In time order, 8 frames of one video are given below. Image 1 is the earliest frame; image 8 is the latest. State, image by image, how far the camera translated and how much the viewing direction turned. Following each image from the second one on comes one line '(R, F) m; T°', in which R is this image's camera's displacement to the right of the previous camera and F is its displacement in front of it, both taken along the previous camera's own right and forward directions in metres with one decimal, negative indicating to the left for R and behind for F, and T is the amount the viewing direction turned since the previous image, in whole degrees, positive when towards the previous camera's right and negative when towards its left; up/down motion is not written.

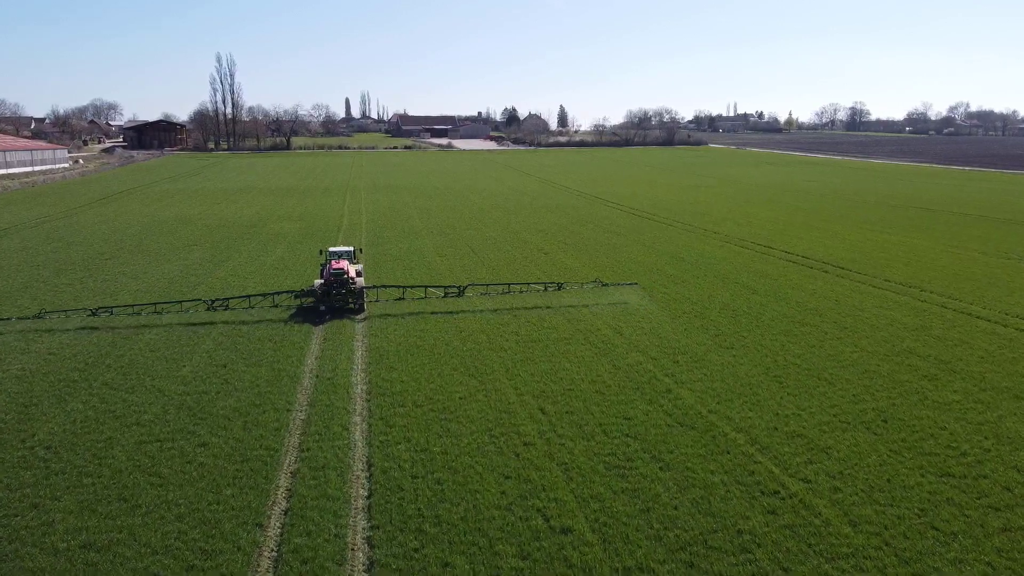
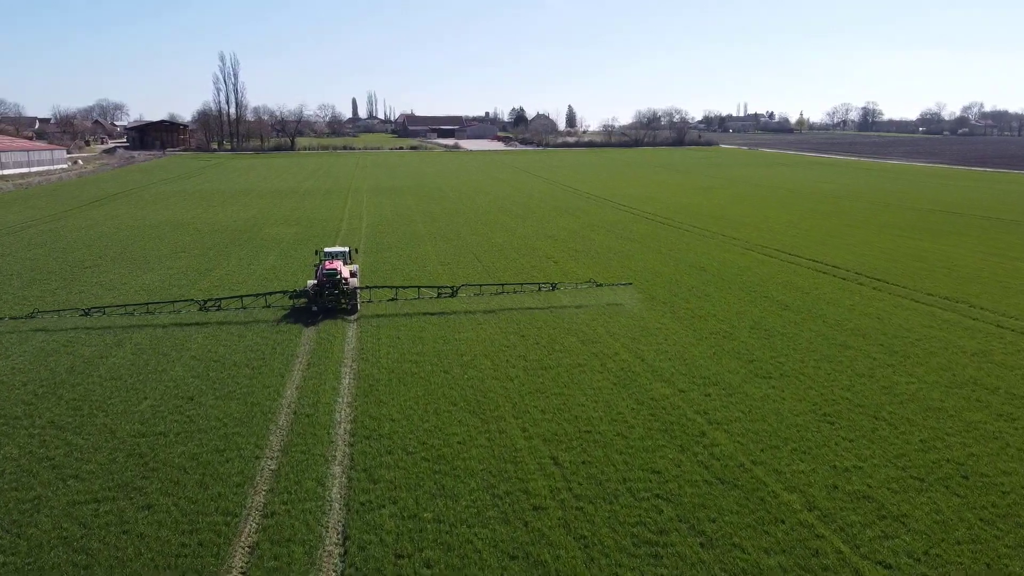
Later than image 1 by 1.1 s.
(0.0, +1.7) m; -1°
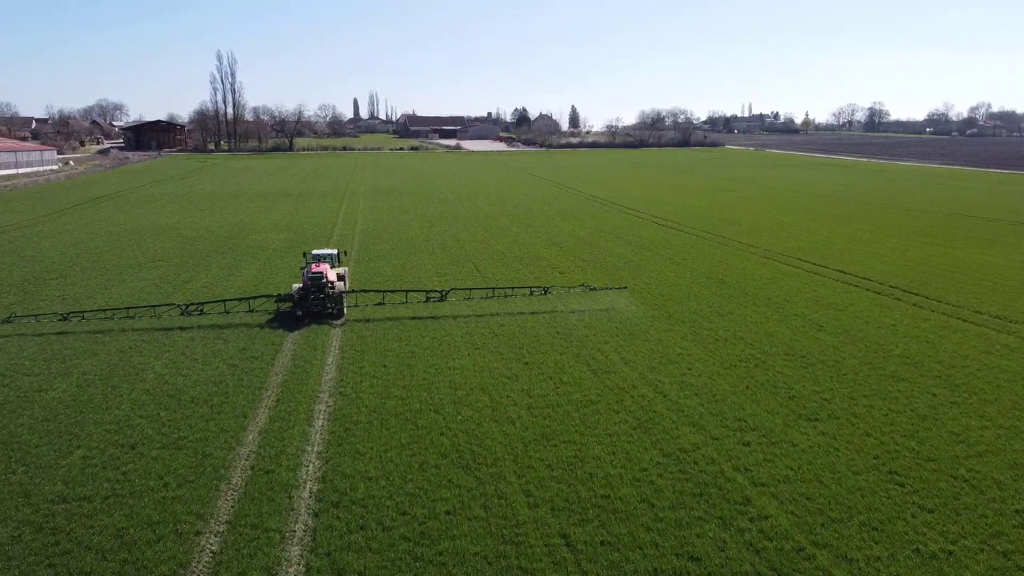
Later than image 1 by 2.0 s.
(0.0, +1.8) m; 0°
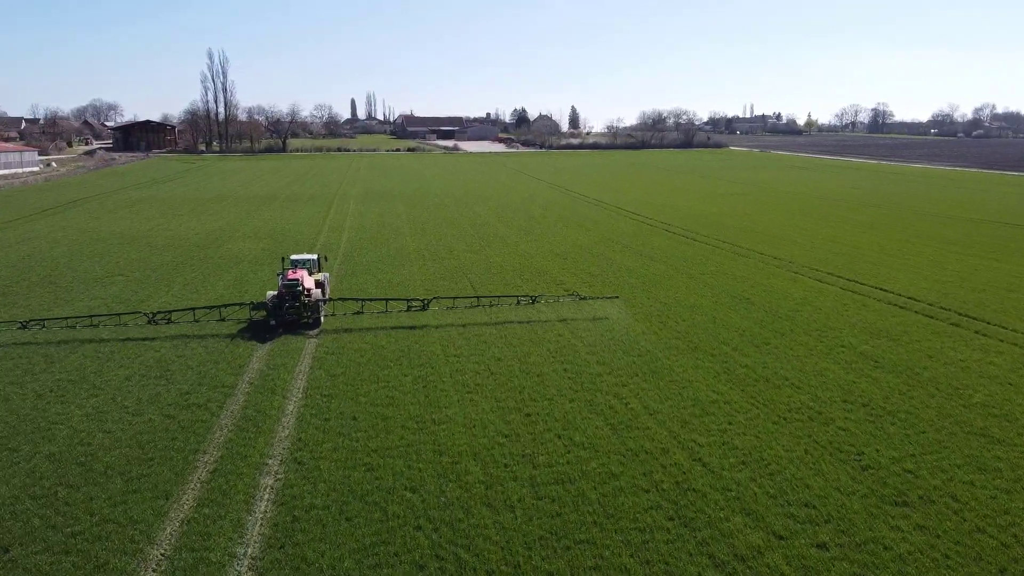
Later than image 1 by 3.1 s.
(0.0, +2.4) m; 0°
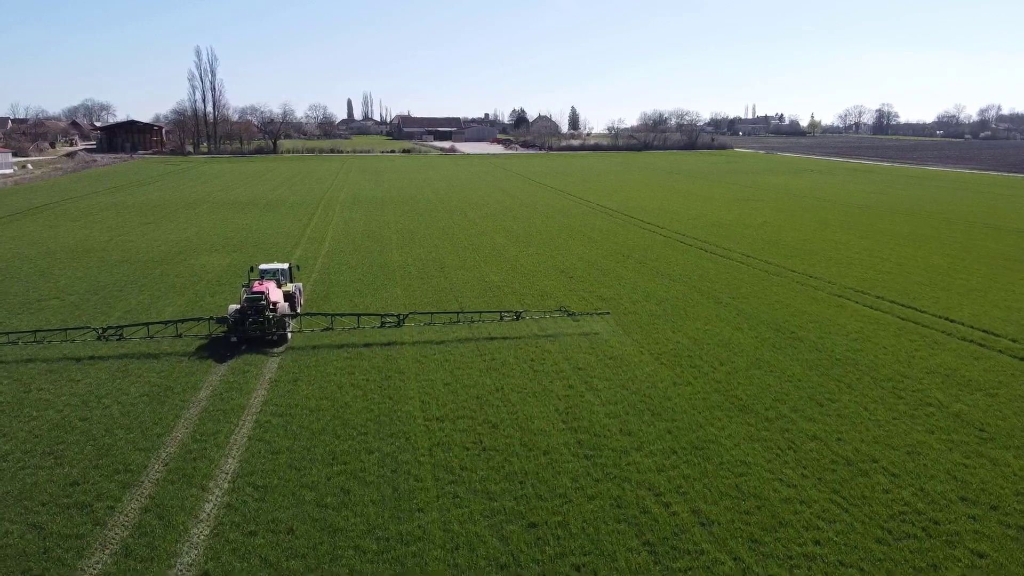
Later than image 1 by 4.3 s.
(0.0, +3.0) m; 0°
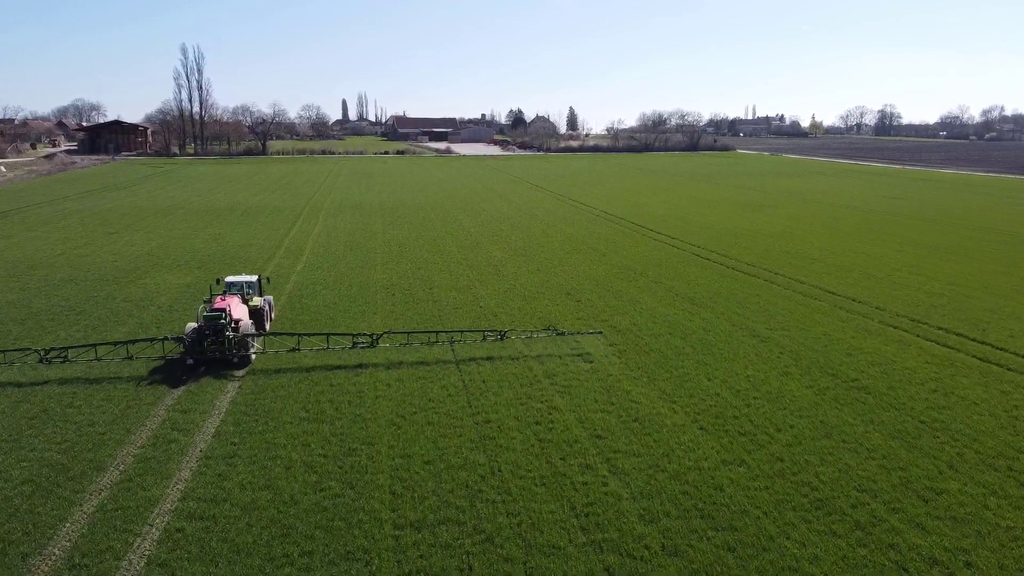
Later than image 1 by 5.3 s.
(0.0, +2.8) m; 0°
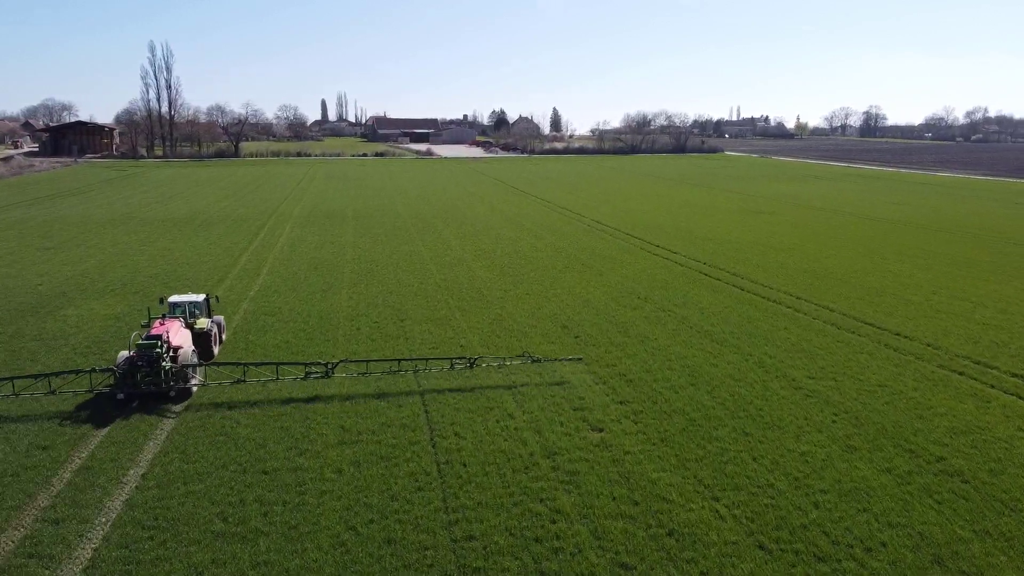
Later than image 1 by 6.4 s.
(-0.1, +2.9) m; +1°
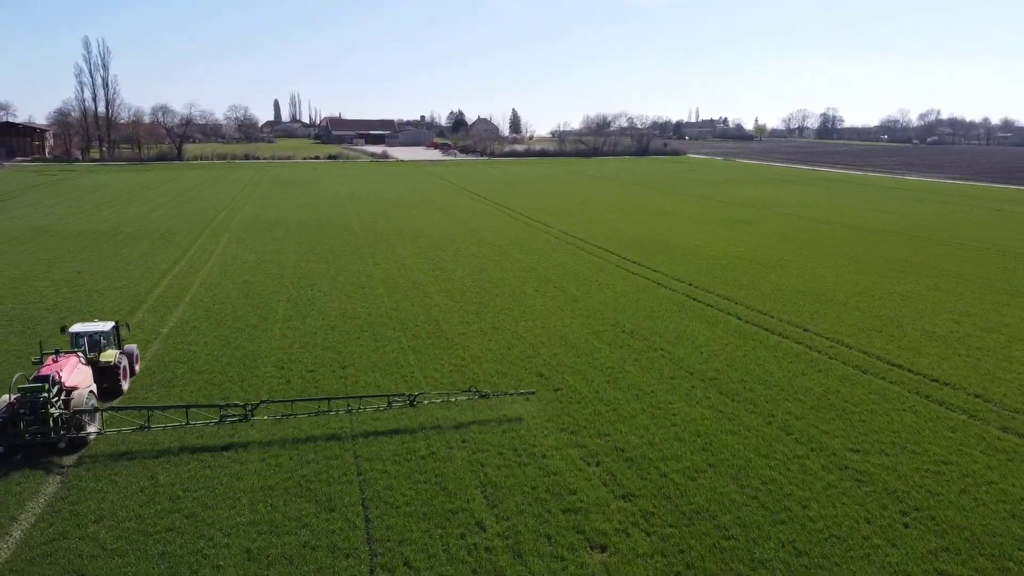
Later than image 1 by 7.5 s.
(-0.1, +2.9) m; +3°
